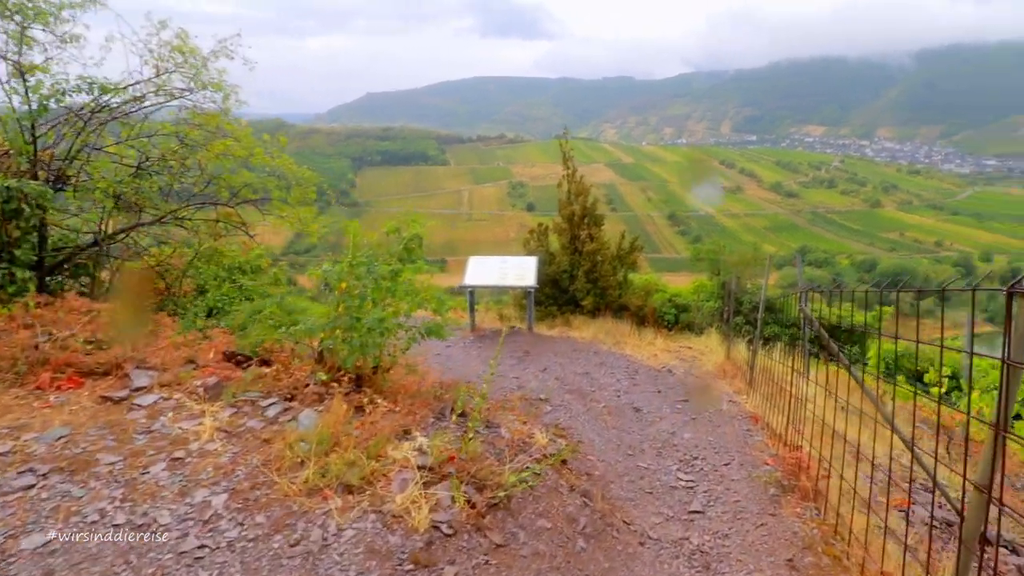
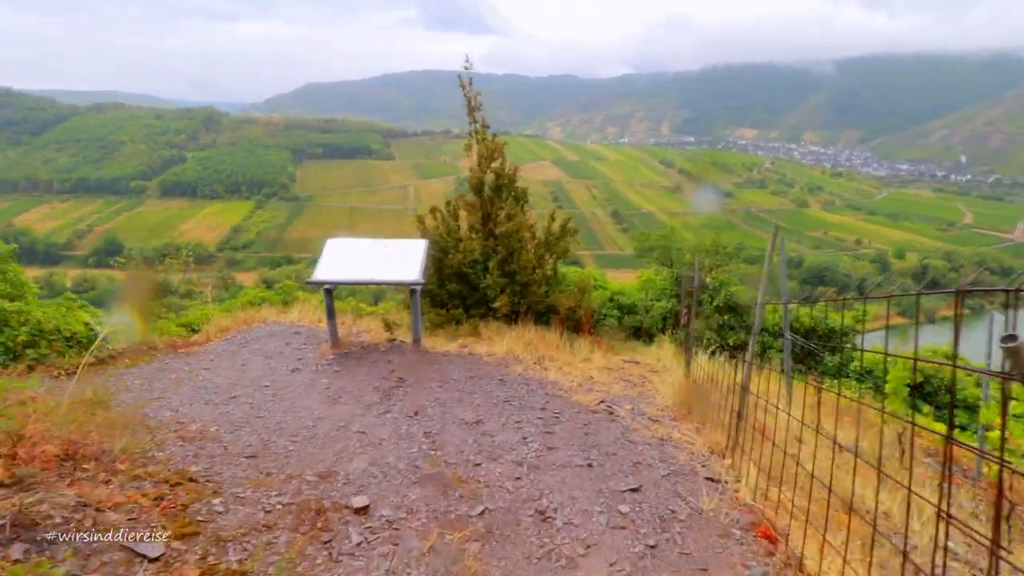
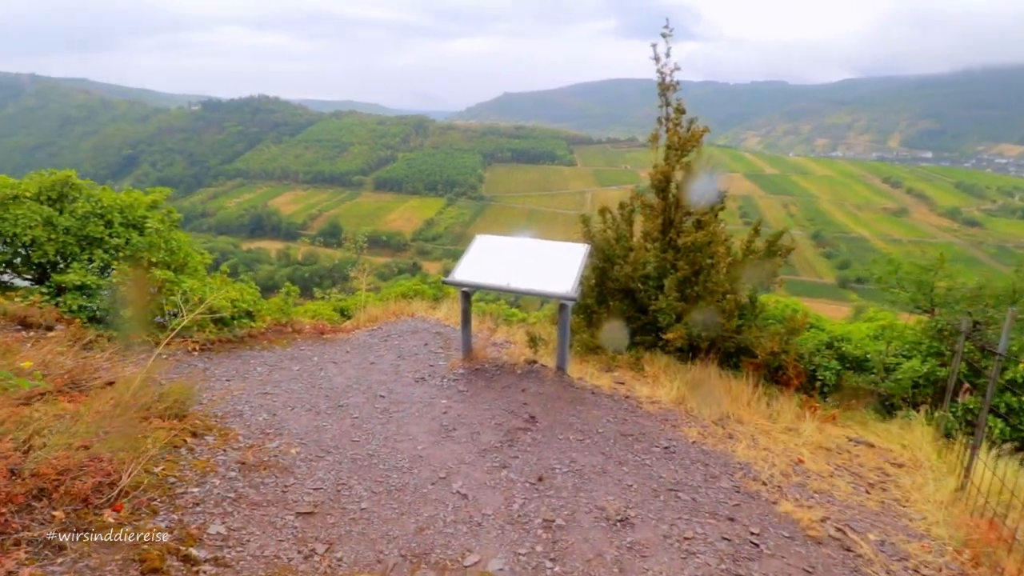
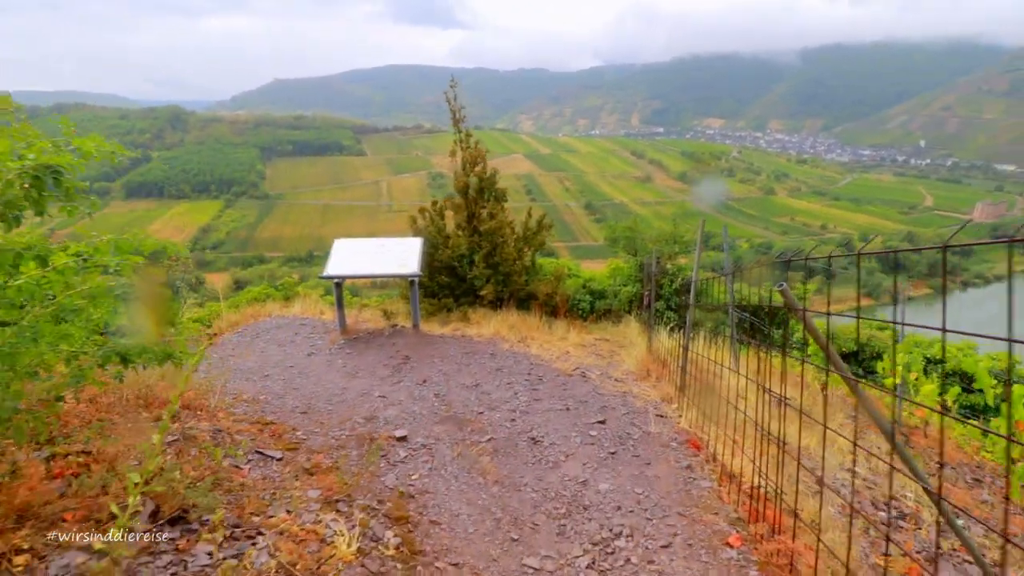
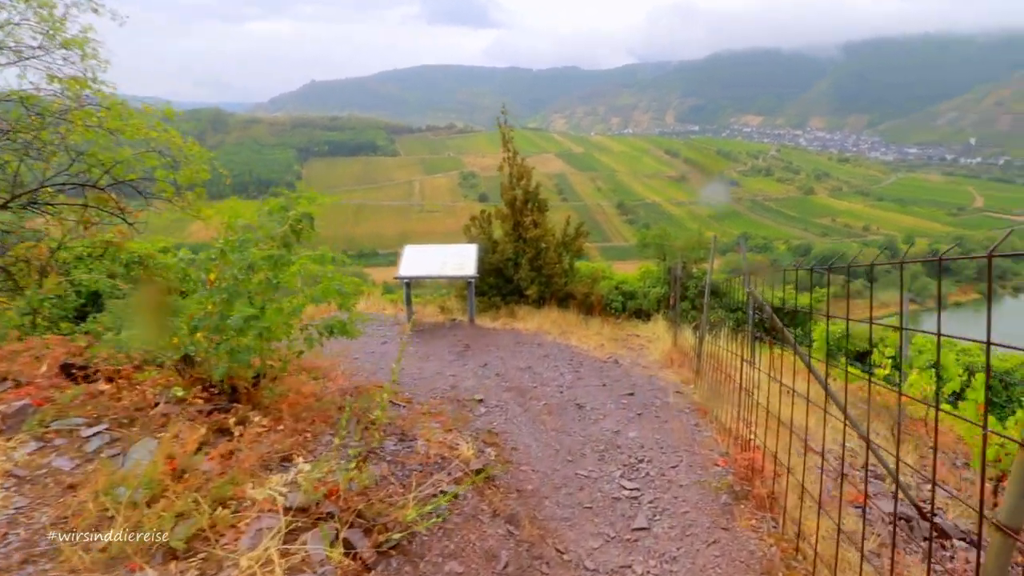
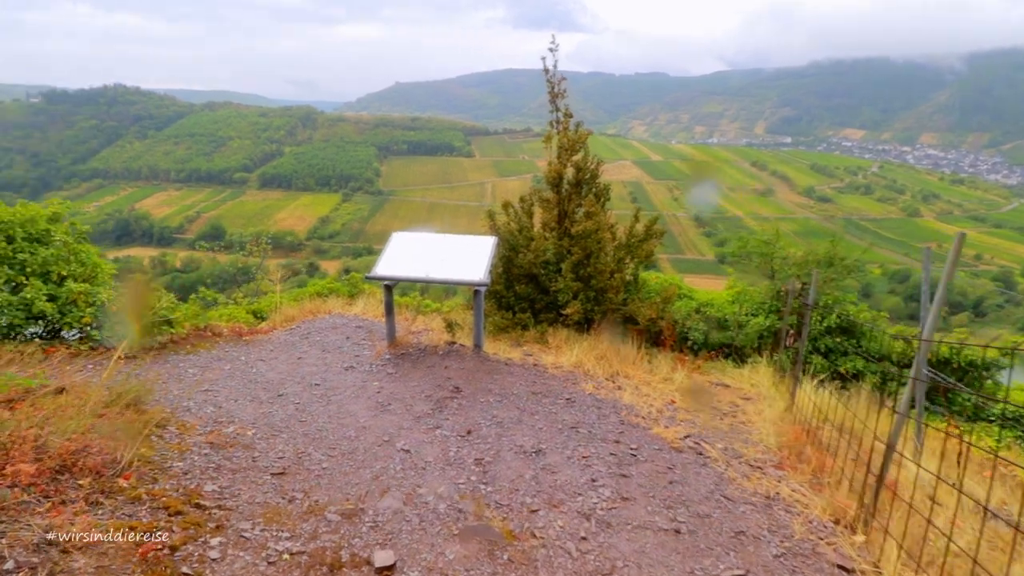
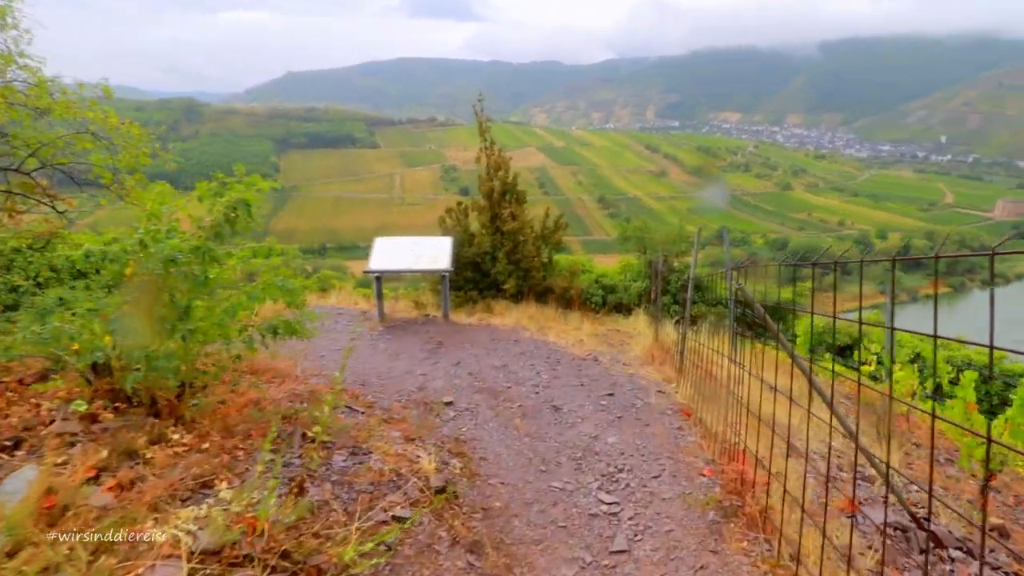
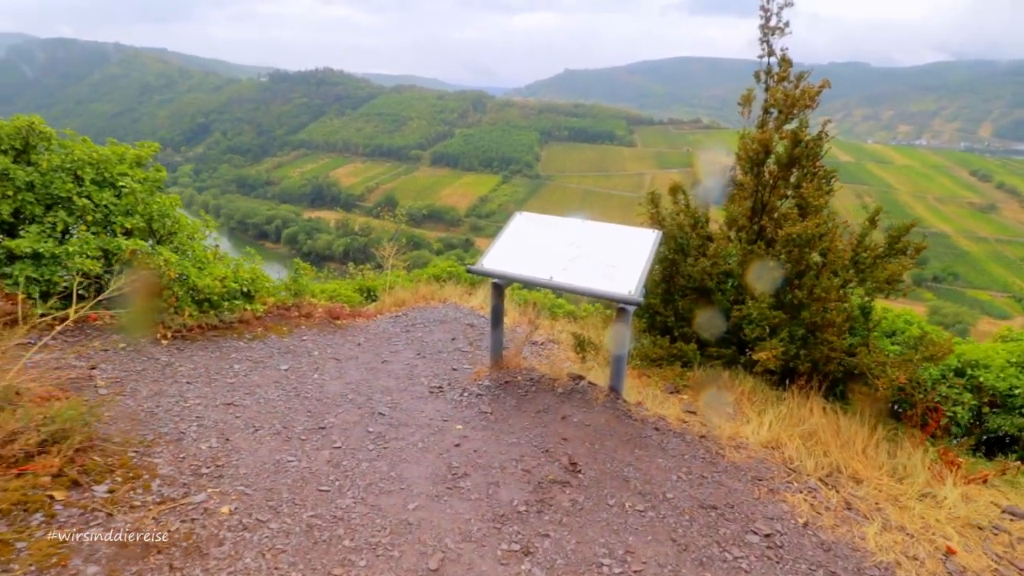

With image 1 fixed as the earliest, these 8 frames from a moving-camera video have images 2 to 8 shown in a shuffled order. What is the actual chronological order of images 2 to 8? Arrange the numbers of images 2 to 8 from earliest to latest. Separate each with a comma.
5, 7, 4, 2, 6, 3, 8
